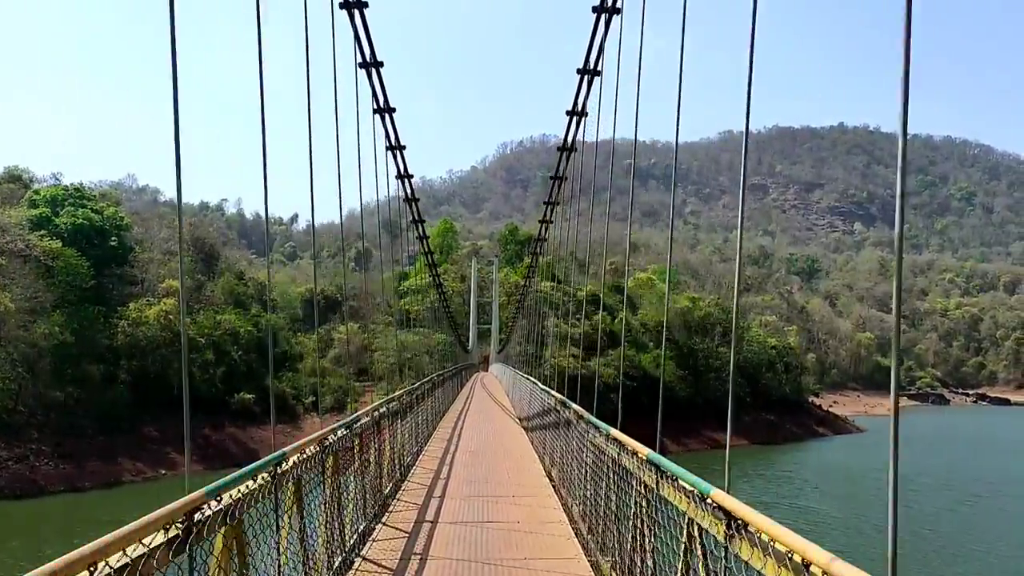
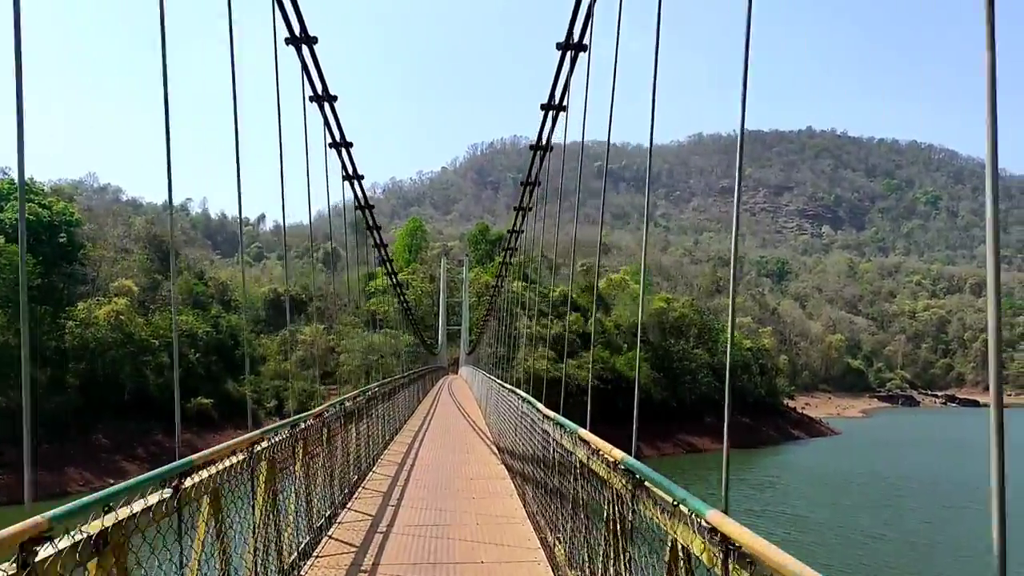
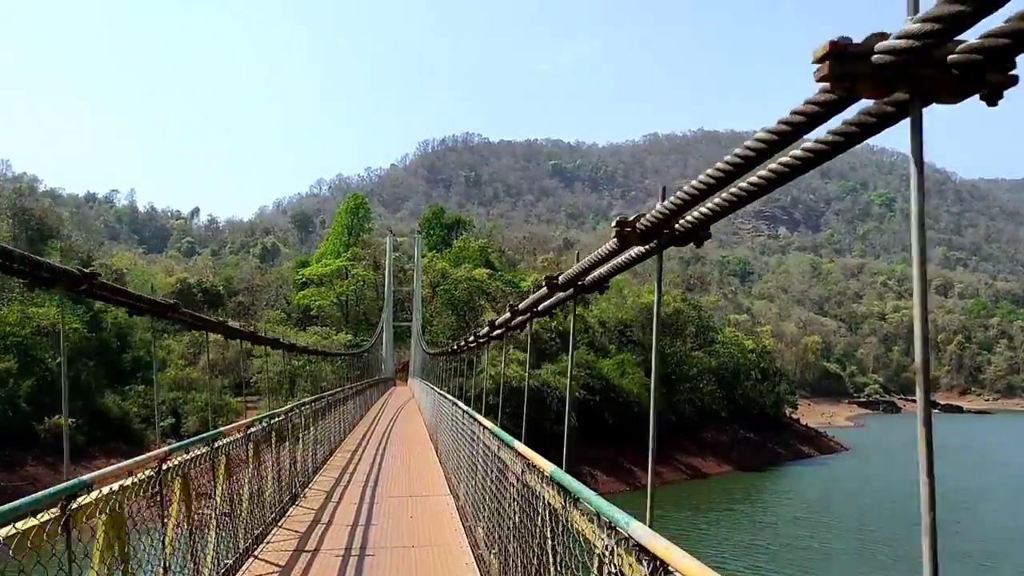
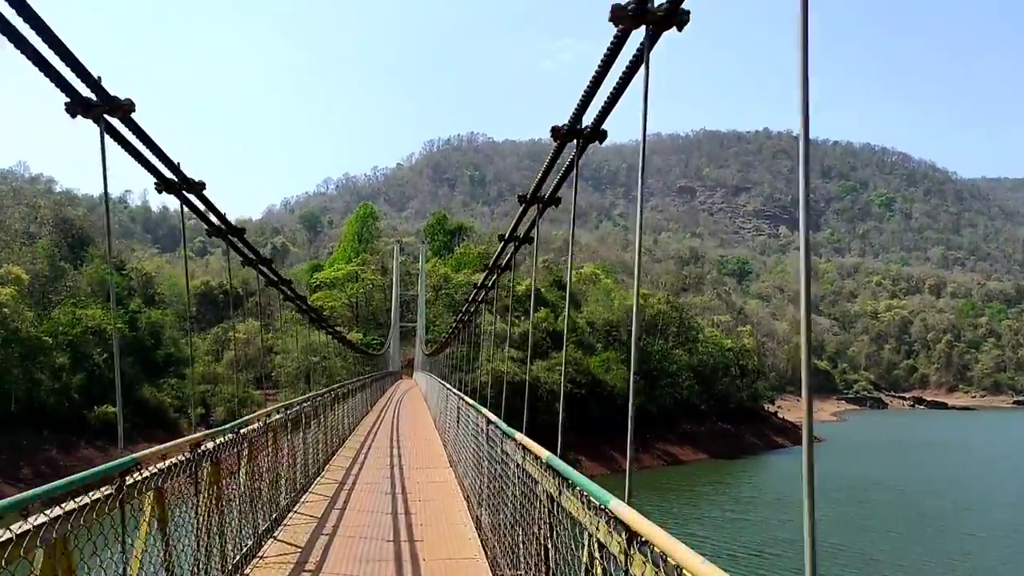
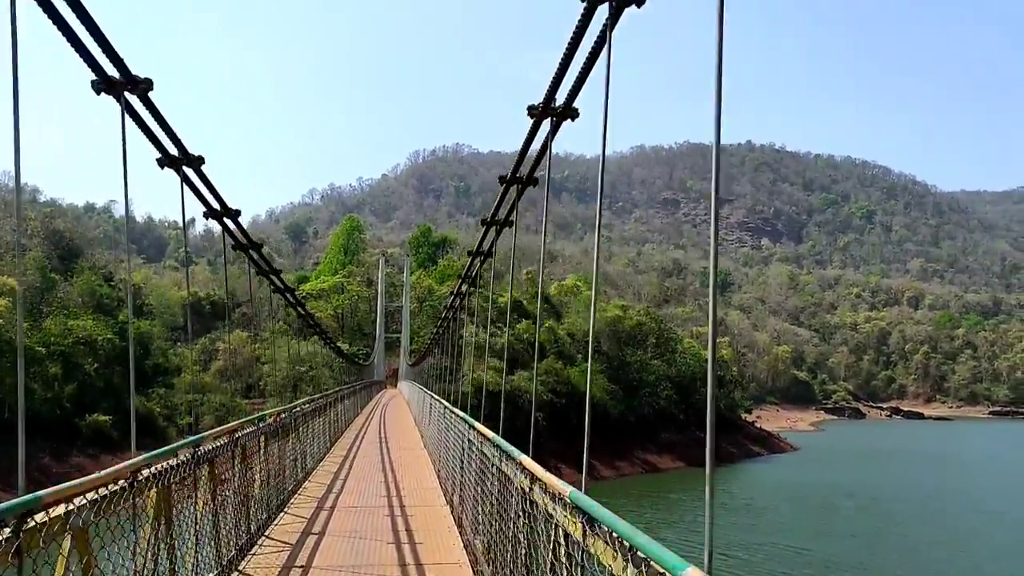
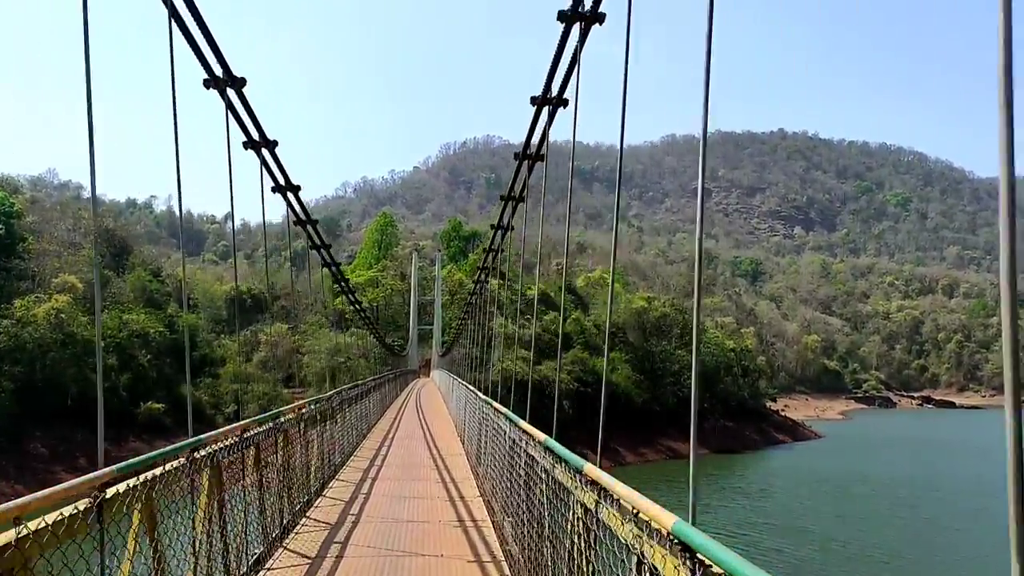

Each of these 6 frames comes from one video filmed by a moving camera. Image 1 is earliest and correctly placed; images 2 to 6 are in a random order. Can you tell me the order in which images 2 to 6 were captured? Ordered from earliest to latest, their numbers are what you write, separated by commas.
2, 6, 5, 4, 3
